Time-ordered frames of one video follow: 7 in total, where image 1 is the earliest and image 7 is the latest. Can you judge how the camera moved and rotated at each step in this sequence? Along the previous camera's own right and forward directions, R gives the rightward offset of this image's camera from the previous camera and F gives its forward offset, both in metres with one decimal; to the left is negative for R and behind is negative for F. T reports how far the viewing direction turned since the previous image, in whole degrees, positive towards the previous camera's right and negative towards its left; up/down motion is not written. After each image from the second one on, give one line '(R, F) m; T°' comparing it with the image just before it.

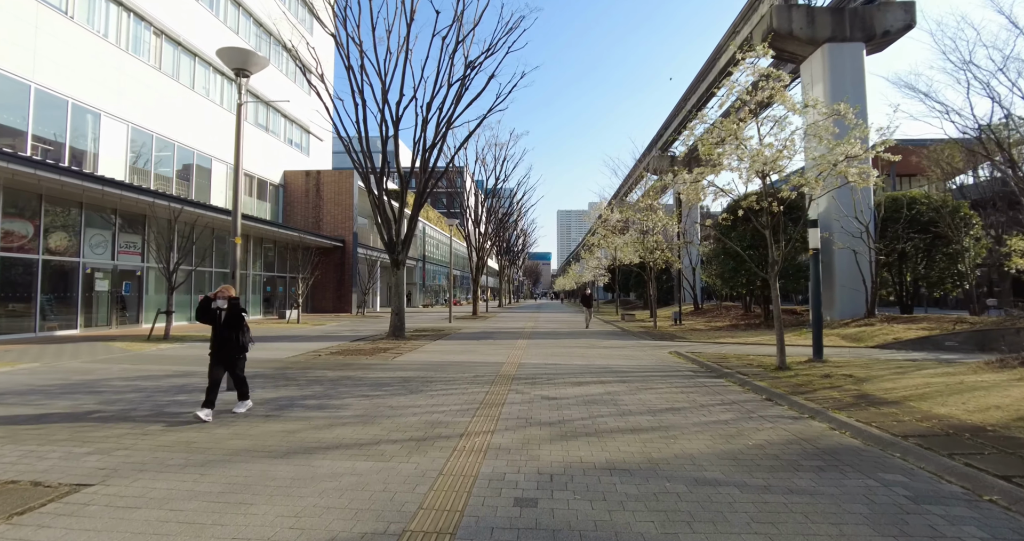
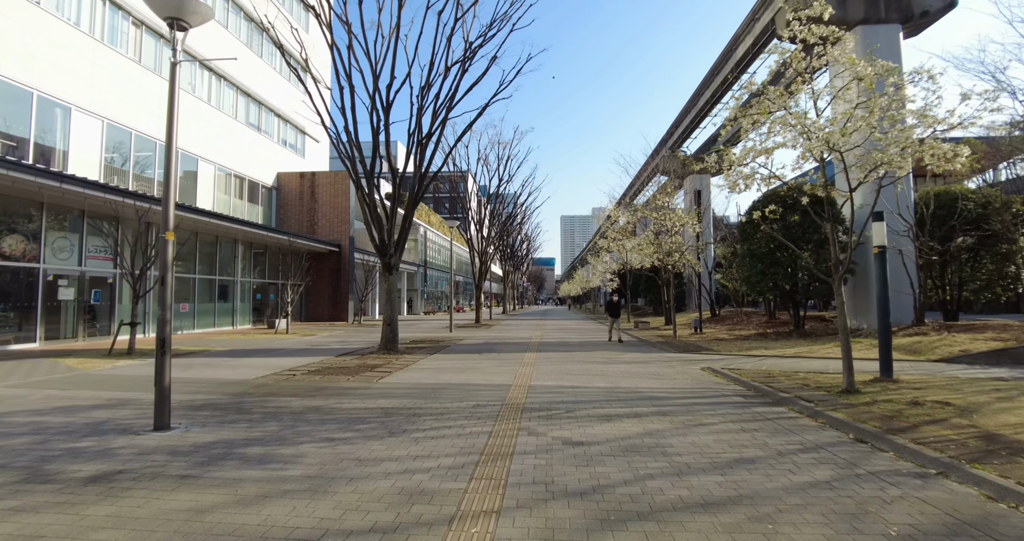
(-0.1, +1.7) m; 0°
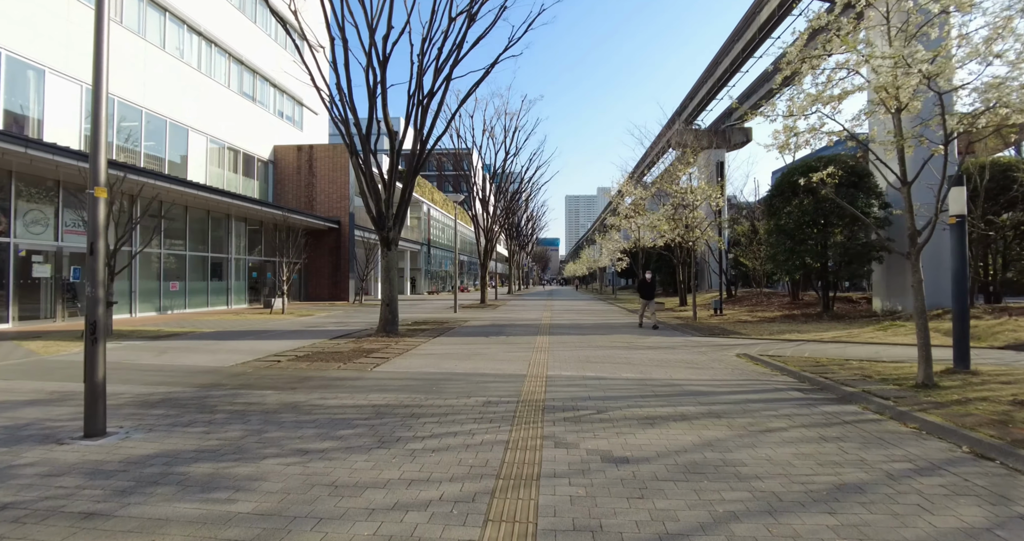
(-0.2, +1.2) m; 0°
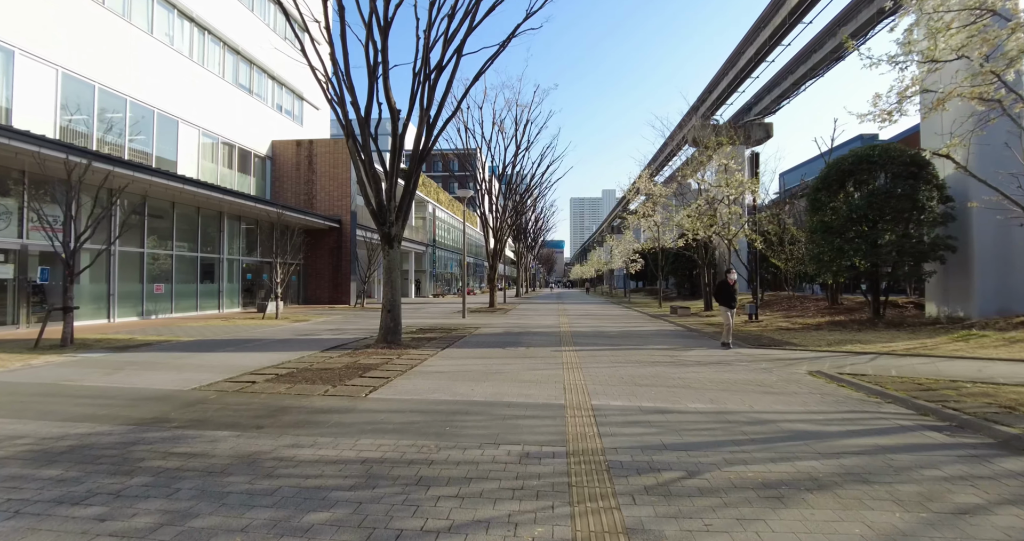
(-0.4, +1.7) m; 0°
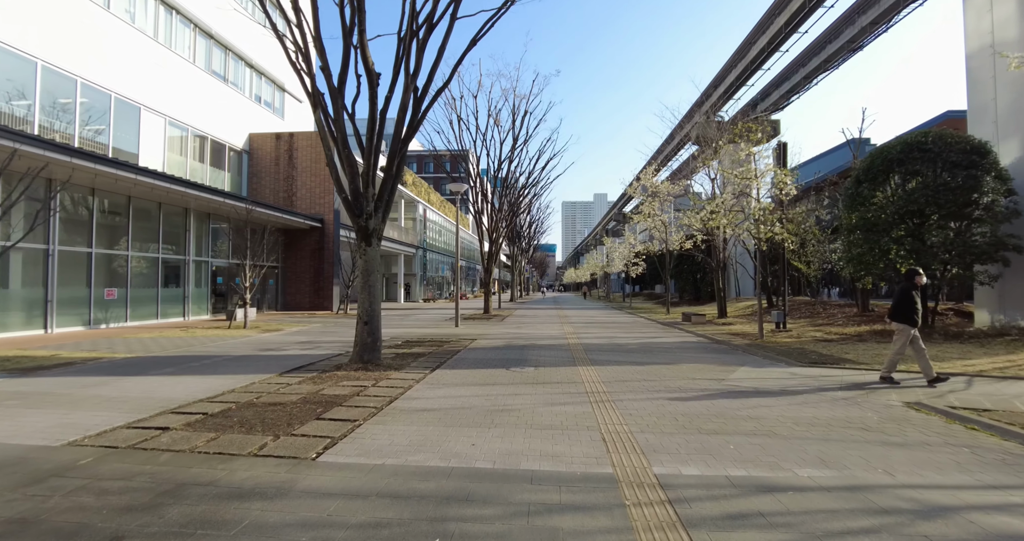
(-0.3, +2.0) m; +1°
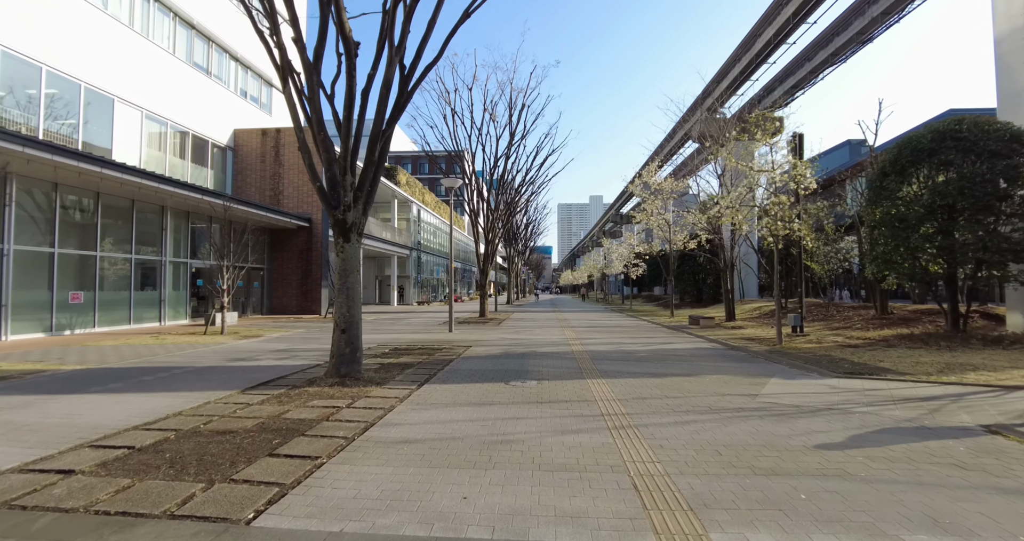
(-0.1, +1.1) m; 0°
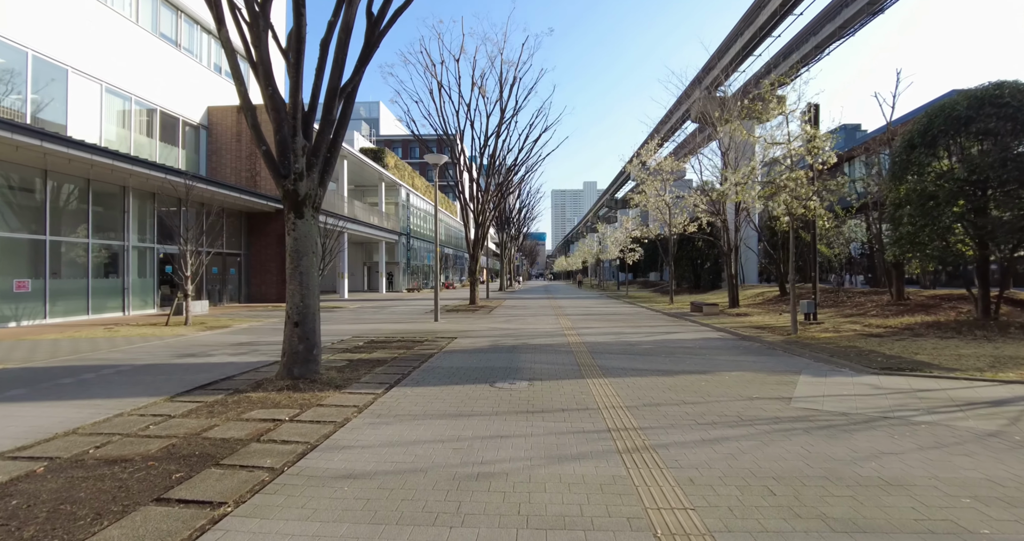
(+0.1, +1.2) m; +1°
